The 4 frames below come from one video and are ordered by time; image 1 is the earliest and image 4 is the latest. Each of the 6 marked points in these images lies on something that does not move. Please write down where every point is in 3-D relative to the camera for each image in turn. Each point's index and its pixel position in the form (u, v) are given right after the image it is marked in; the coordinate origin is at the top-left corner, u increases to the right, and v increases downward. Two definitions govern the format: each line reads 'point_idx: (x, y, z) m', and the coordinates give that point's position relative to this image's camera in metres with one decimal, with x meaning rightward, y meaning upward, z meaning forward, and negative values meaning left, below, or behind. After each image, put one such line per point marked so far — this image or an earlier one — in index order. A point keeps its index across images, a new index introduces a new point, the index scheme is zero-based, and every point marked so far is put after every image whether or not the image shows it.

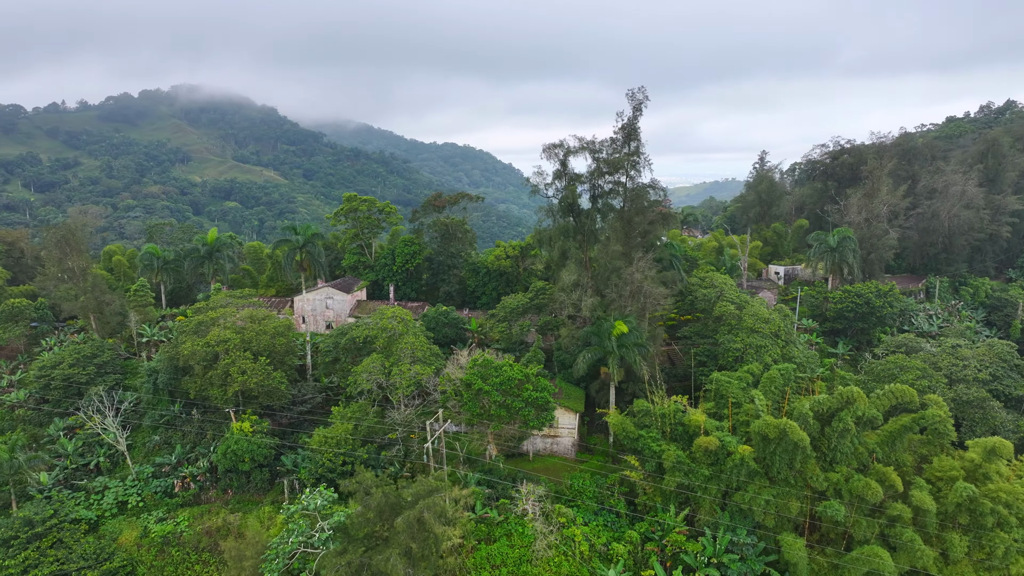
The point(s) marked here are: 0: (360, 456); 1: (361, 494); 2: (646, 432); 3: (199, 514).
0: (-3.9, -4.2, +18.8) m
1: (-2.8, -3.9, +14.1) m
2: (+3.4, -3.6, +18.6) m
3: (-8.0, -5.9, +19.4) m
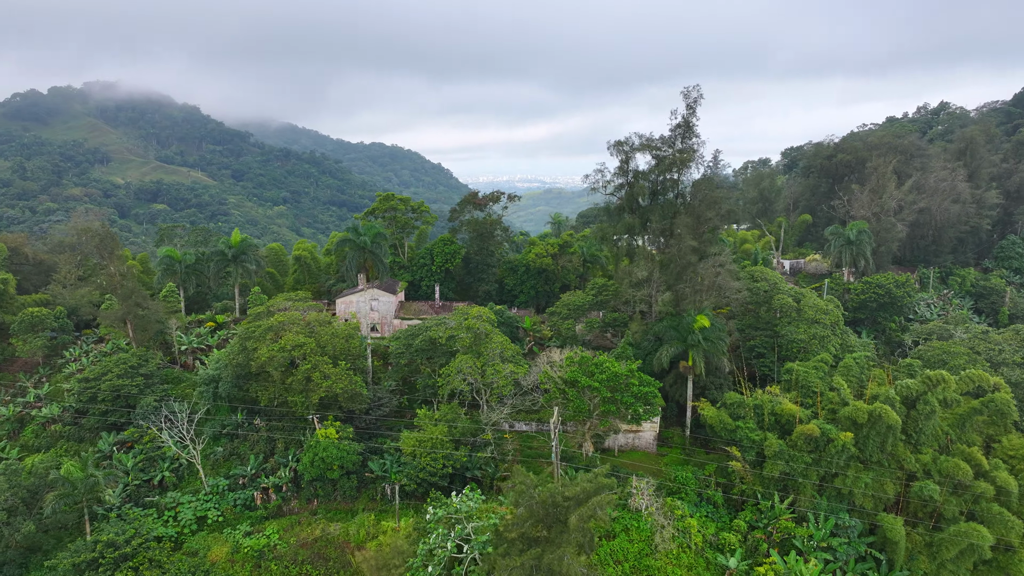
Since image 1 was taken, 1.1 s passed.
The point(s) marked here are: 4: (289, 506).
0: (-1.3, -4.2, +18.5) m
1: (+0.2, -3.9, +13.9) m
2: (+5.9, -3.4, +19.1) m
3: (-5.5, -5.9, +18.7) m
4: (-5.8, -5.6, +19.4) m
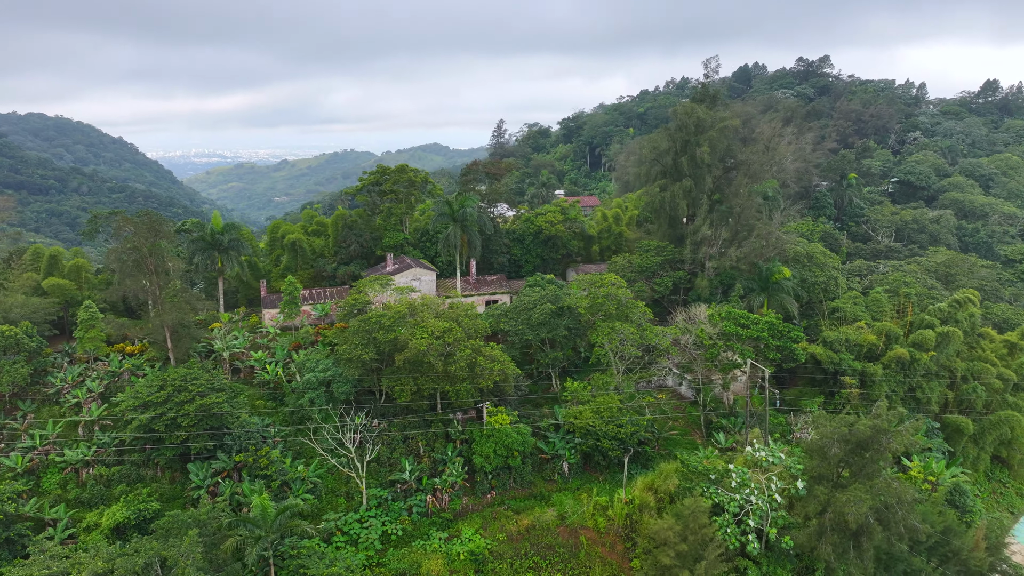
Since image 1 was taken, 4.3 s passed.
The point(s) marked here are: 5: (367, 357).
0: (+3.2, -3.4, +18.7) m
1: (+6.3, -3.0, +15.0) m
2: (+9.6, -1.9, +21.9) m
3: (-0.6, -5.4, +17.3) m
4: (-1.1, -5.2, +17.9) m
5: (-3.5, -1.7, +18.3) m
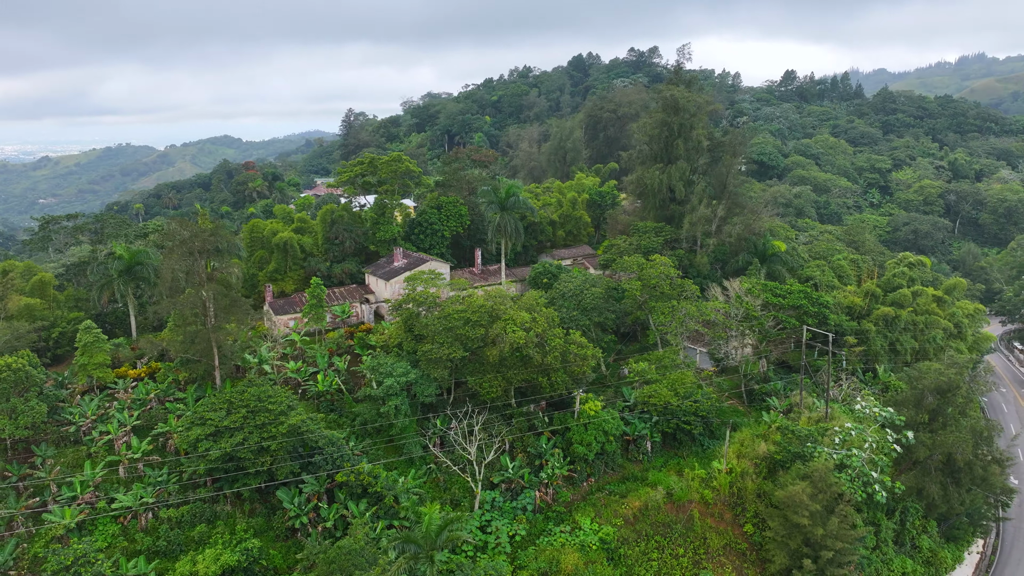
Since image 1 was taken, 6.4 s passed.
0: (+5.2, -2.8, +19.4) m
1: (+9.1, -2.2, +16.6) m
2: (+10.5, -0.9, +24.1) m
3: (+2.0, -5.1, +17.2) m
4: (+1.3, -4.9, +17.6) m
5: (-1.3, -1.6, +17.4) m
